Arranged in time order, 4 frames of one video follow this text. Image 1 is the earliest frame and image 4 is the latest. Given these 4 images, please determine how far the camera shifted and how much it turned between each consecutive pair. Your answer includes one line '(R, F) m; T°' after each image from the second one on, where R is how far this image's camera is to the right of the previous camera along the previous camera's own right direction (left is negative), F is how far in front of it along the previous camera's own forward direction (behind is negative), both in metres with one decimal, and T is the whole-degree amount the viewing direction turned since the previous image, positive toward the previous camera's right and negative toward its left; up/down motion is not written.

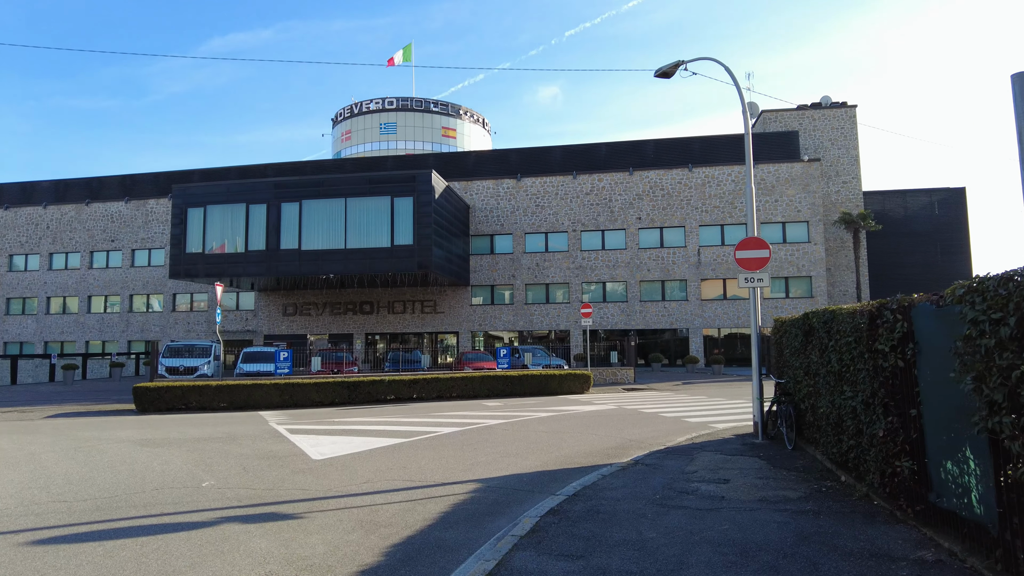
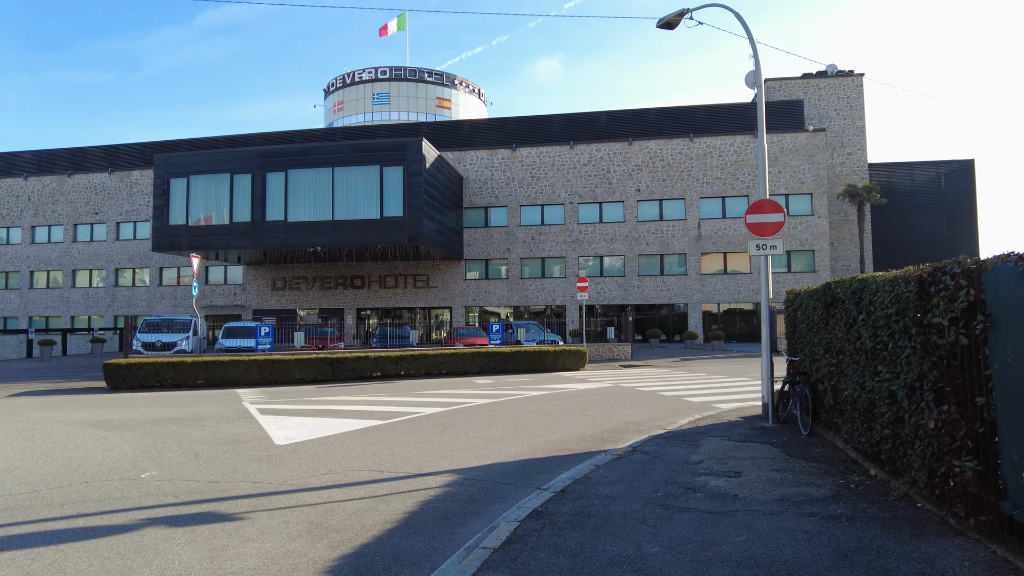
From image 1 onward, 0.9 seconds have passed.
(+0.2, +1.0) m; 0°
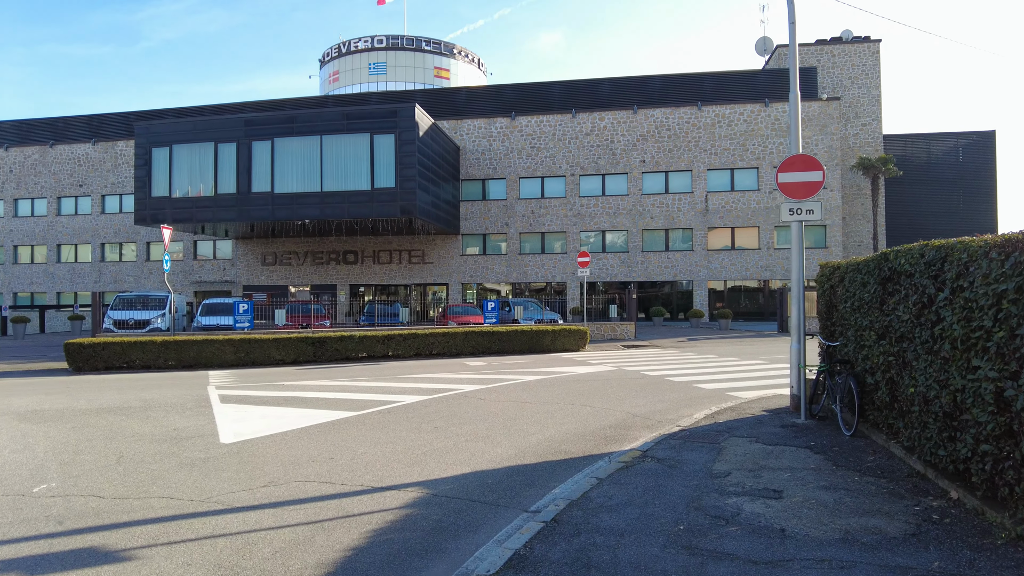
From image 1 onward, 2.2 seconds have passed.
(+0.2, +1.5) m; 0°
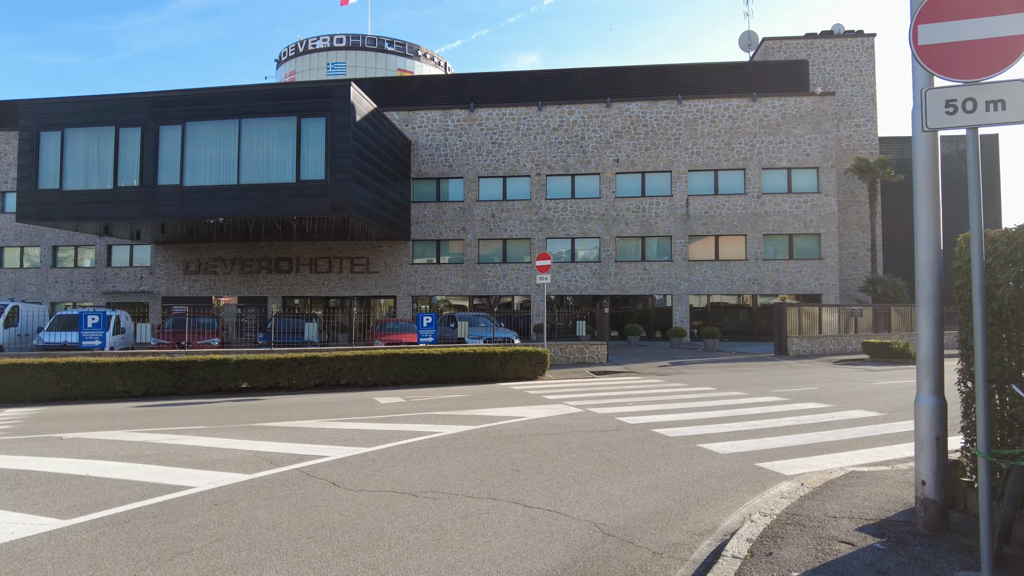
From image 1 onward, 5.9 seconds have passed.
(+0.9, +4.6) m; +2°
